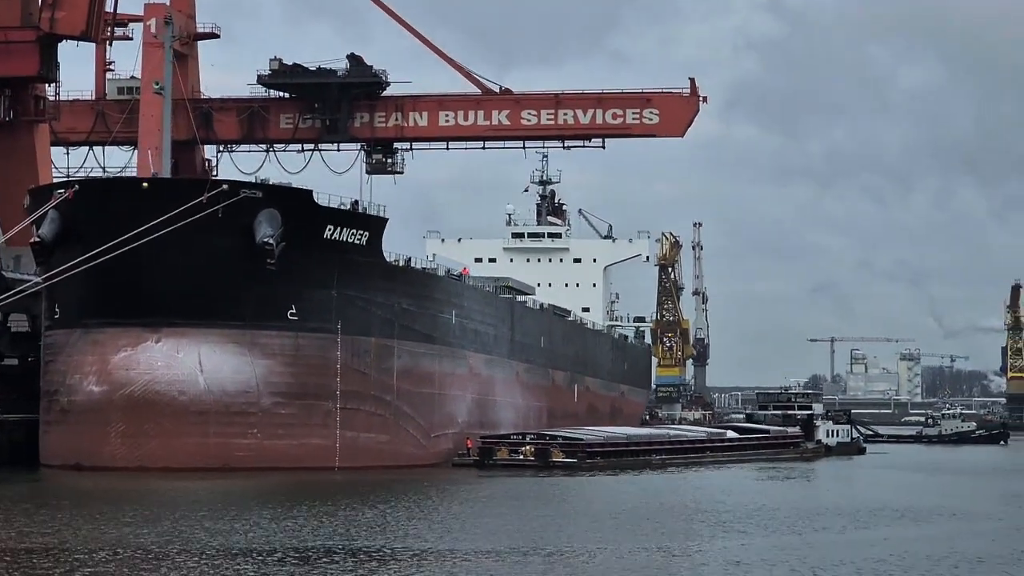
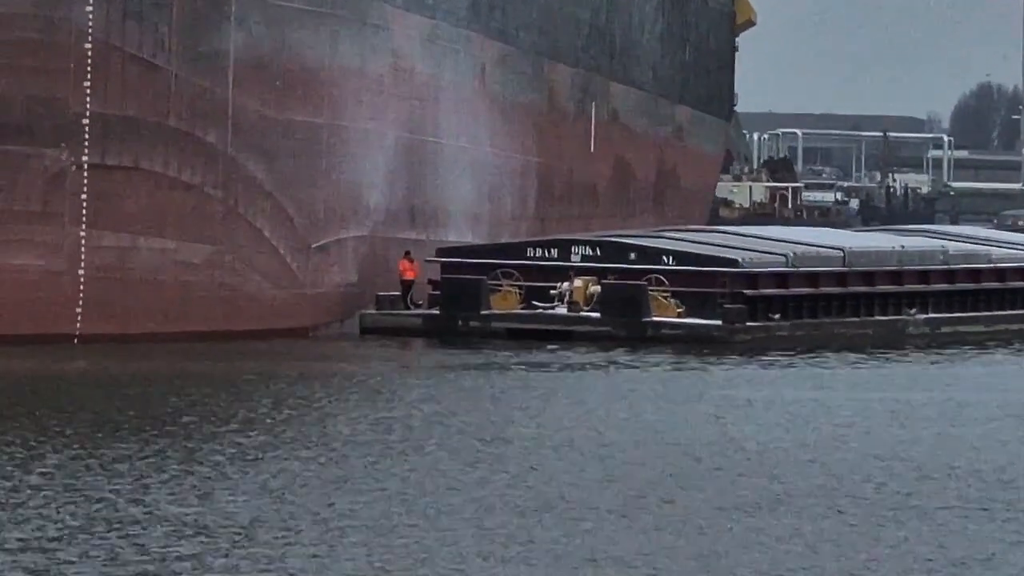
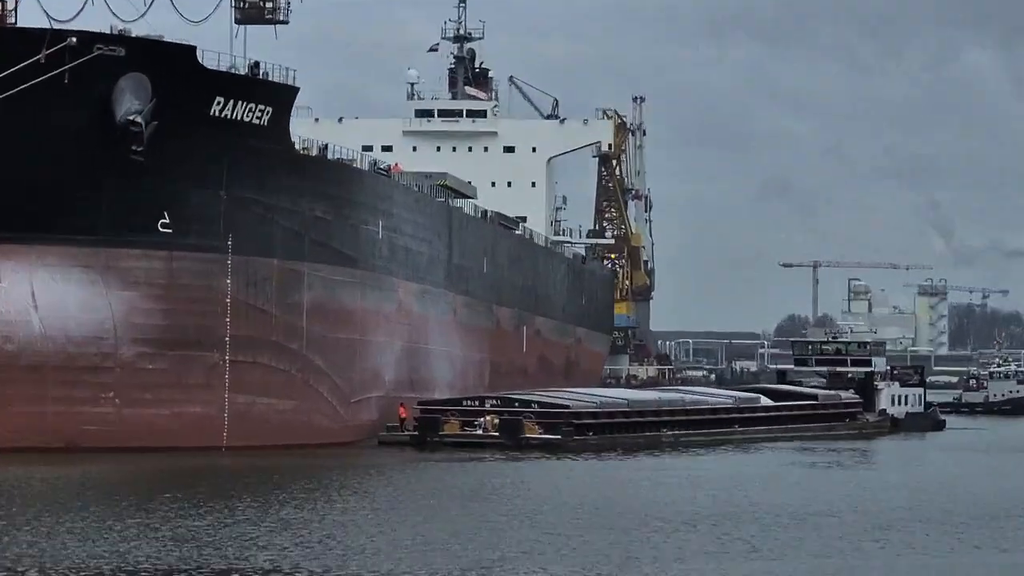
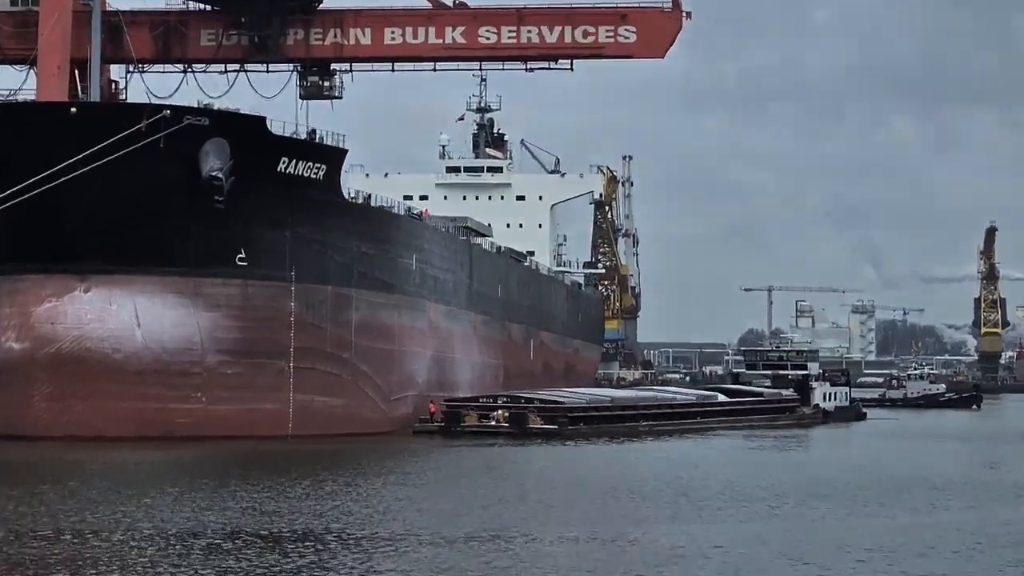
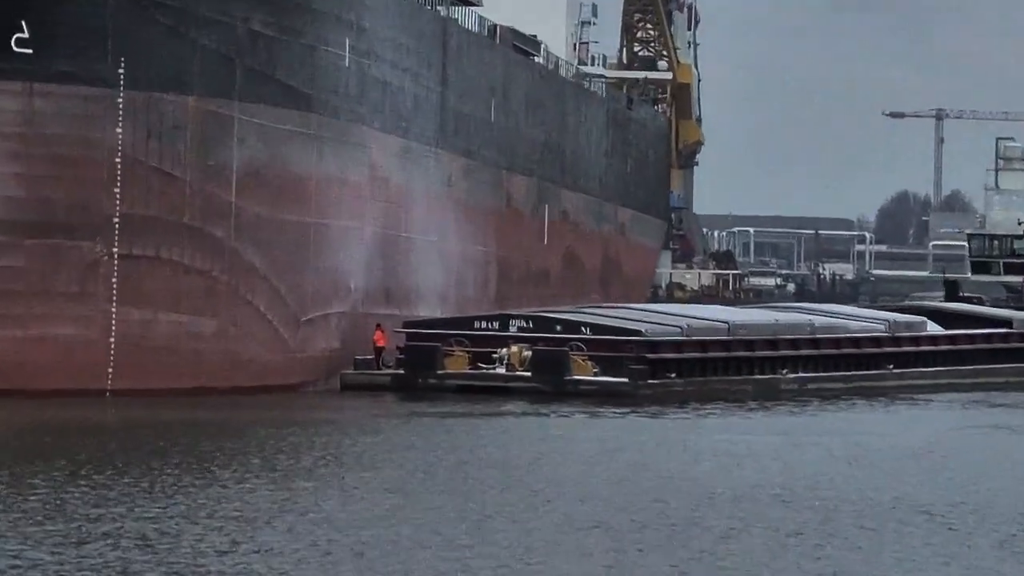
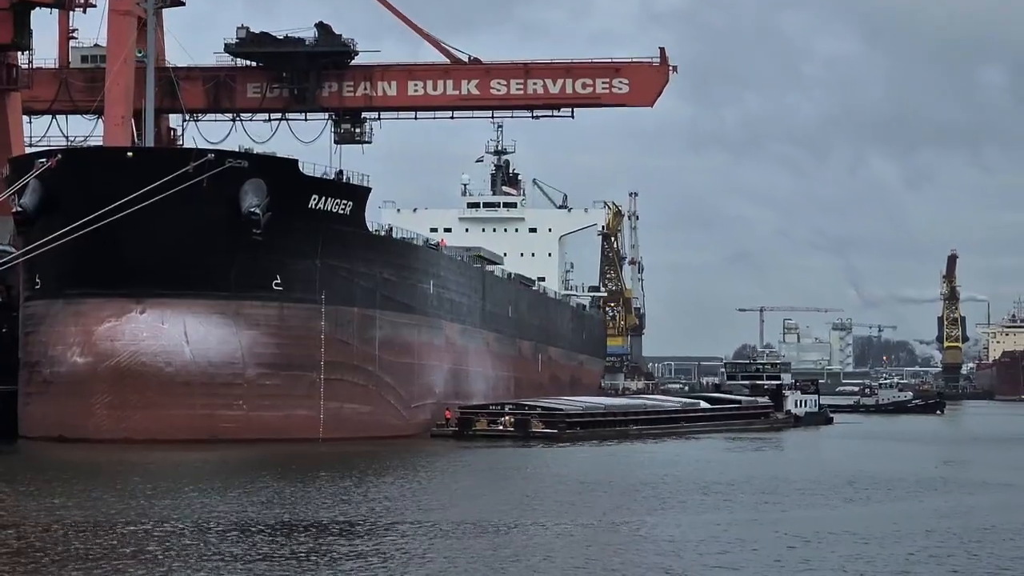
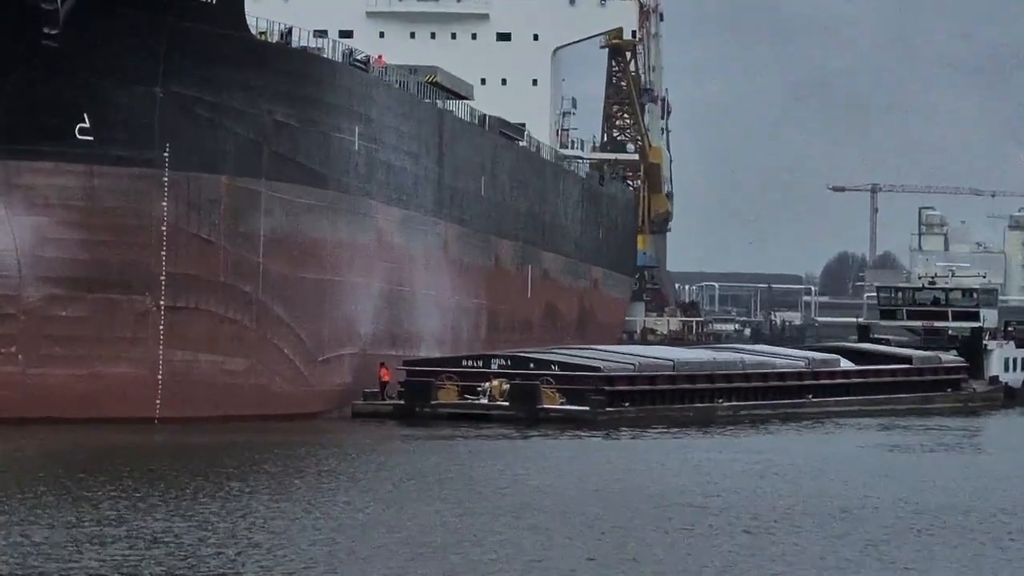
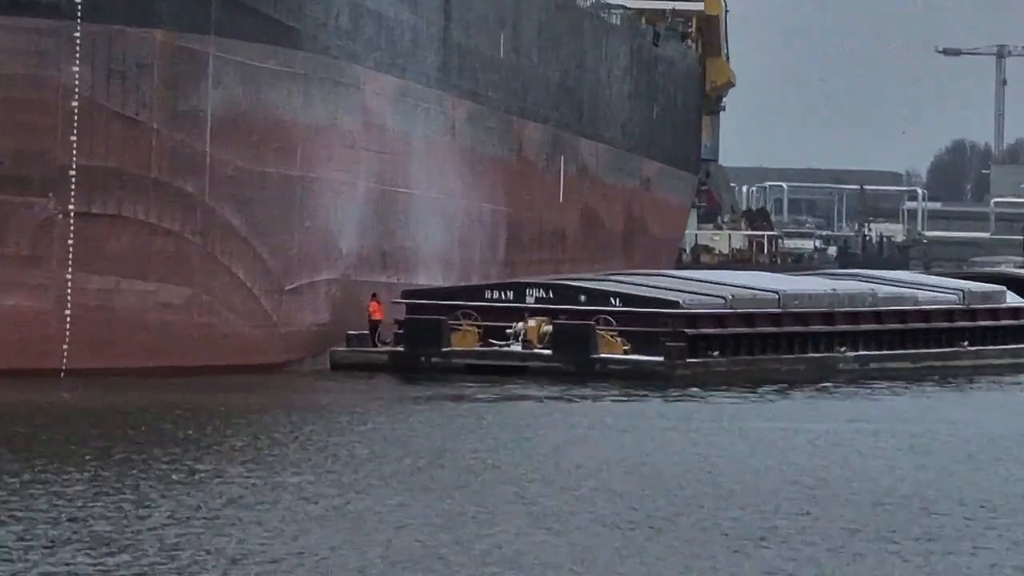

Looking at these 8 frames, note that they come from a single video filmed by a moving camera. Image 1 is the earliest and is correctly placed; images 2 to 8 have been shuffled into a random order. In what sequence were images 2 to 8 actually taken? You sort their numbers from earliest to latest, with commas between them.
6, 4, 3, 7, 5, 8, 2
